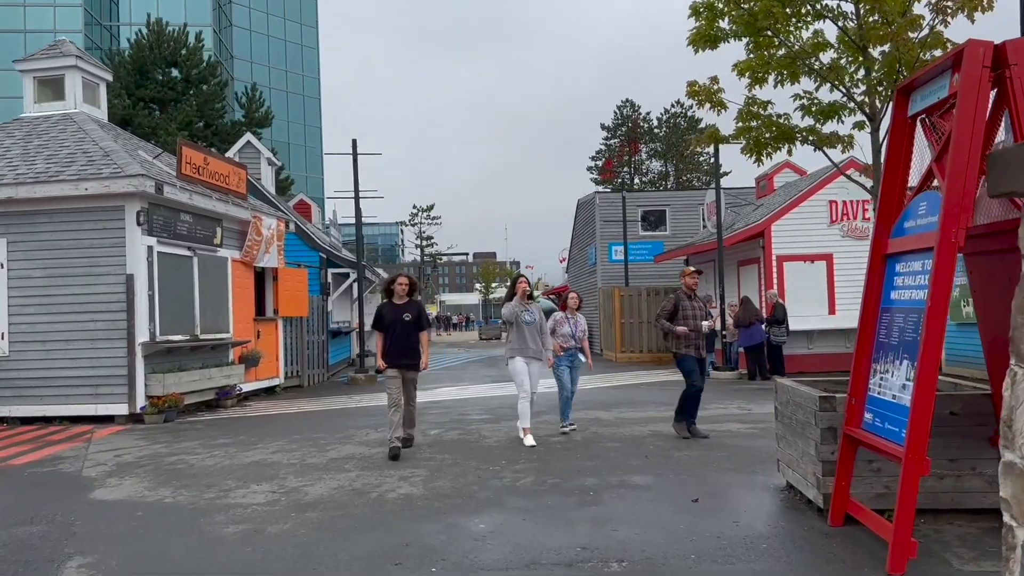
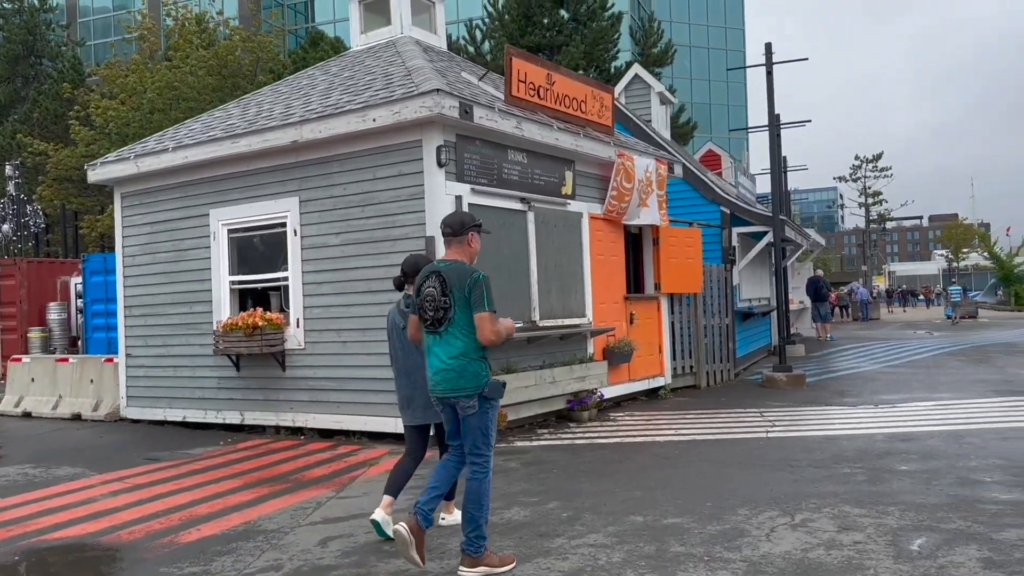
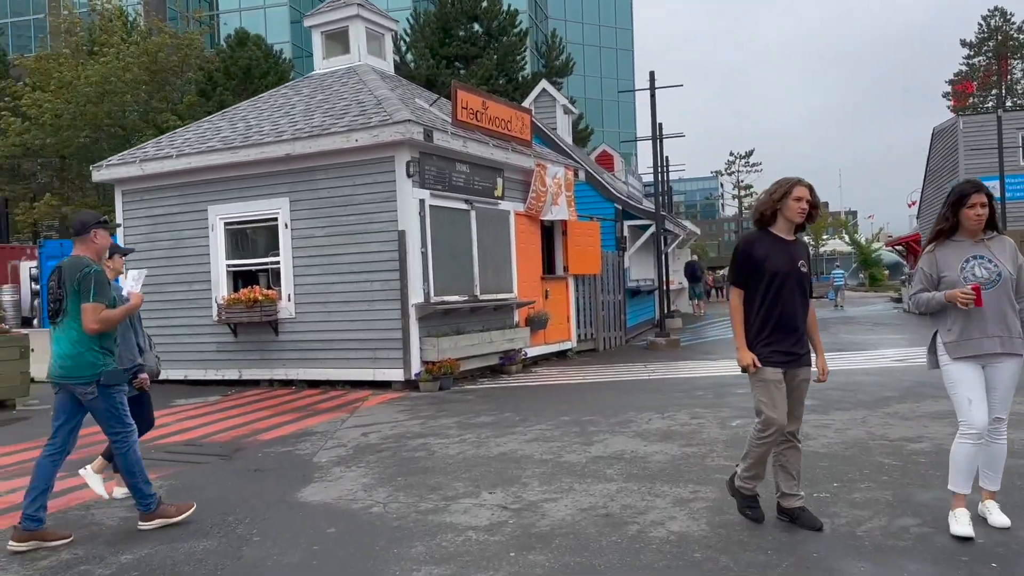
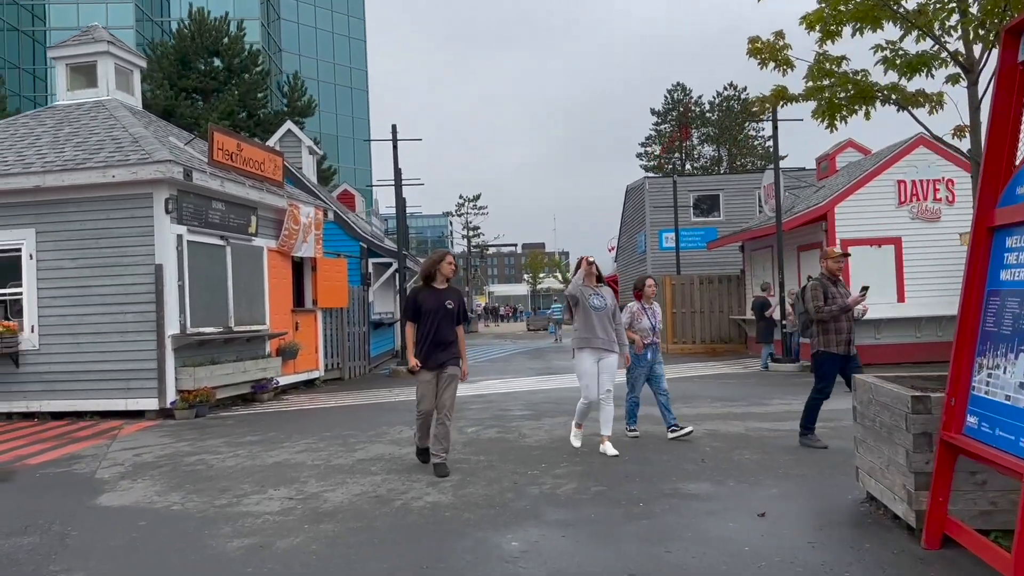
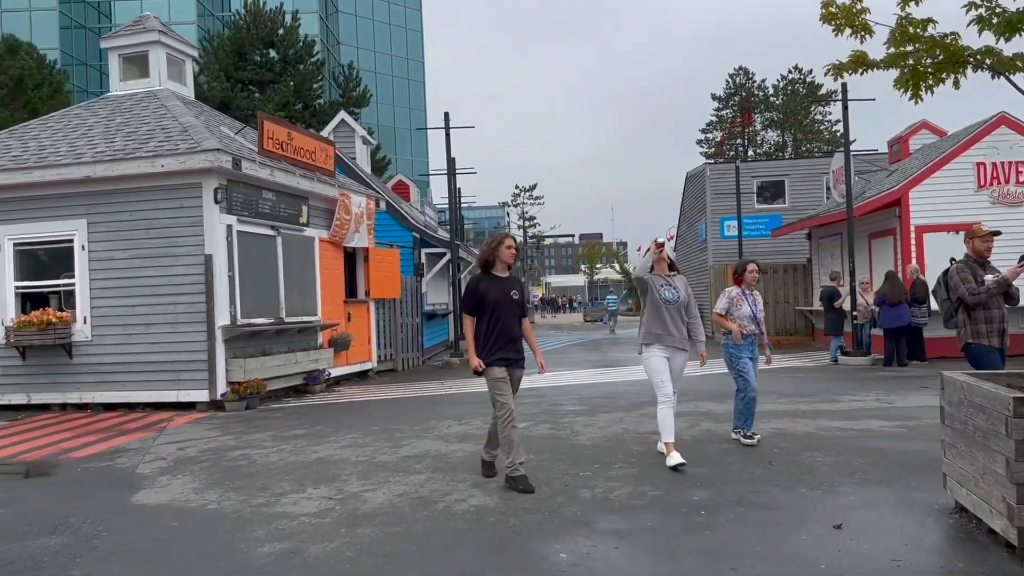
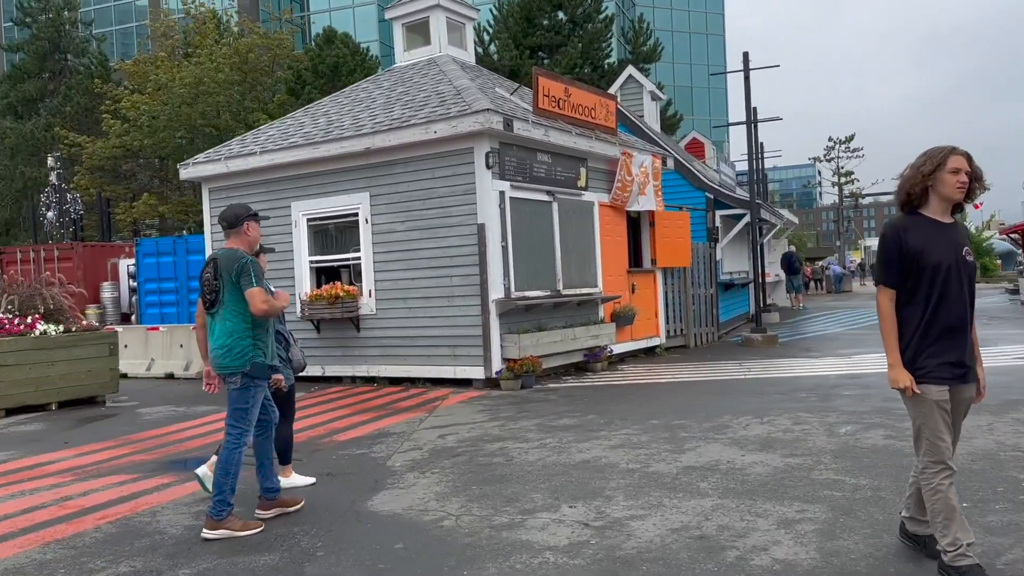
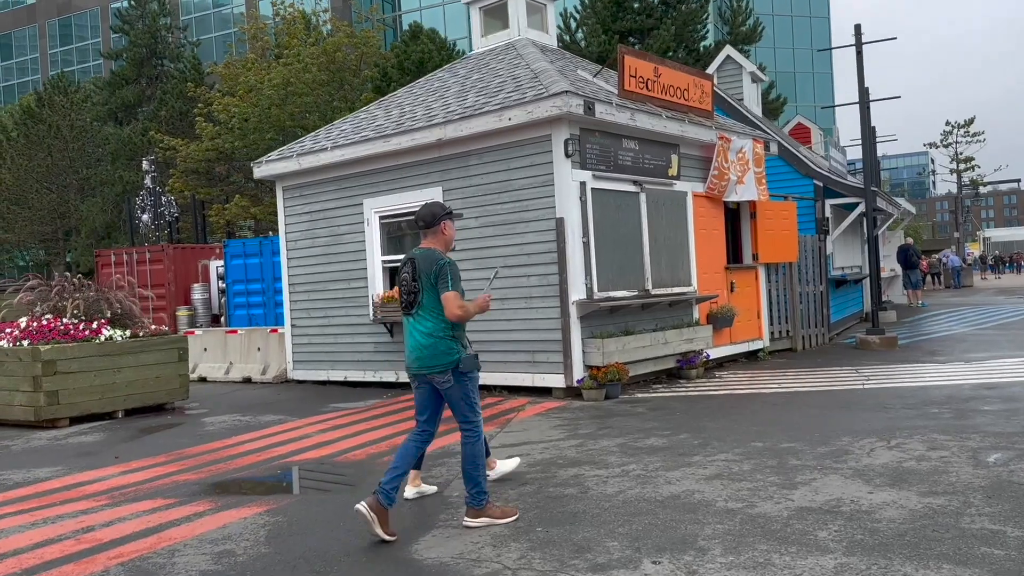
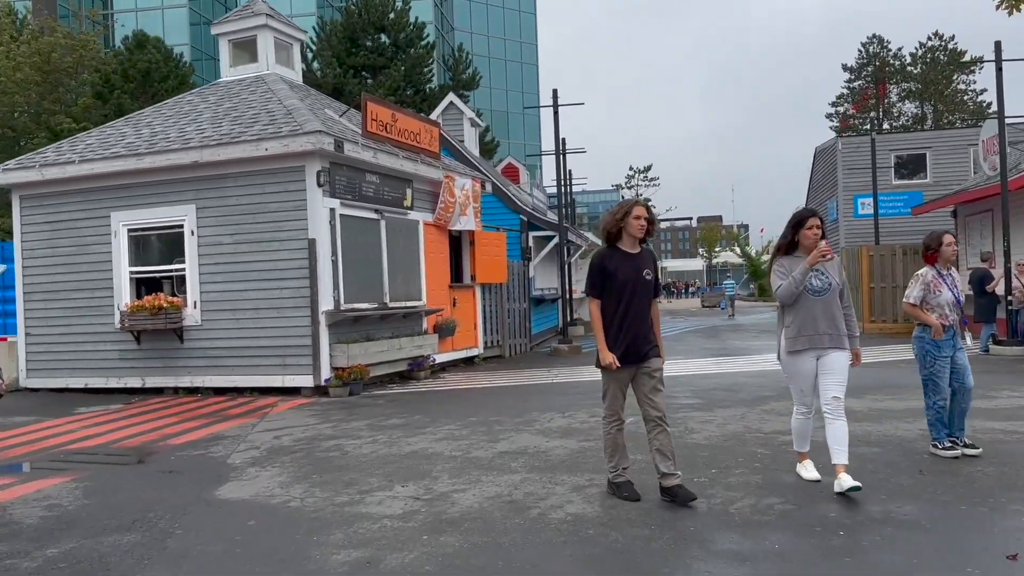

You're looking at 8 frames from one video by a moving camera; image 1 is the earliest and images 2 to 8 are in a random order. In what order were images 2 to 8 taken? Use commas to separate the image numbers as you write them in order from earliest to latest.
4, 5, 8, 3, 6, 7, 2
